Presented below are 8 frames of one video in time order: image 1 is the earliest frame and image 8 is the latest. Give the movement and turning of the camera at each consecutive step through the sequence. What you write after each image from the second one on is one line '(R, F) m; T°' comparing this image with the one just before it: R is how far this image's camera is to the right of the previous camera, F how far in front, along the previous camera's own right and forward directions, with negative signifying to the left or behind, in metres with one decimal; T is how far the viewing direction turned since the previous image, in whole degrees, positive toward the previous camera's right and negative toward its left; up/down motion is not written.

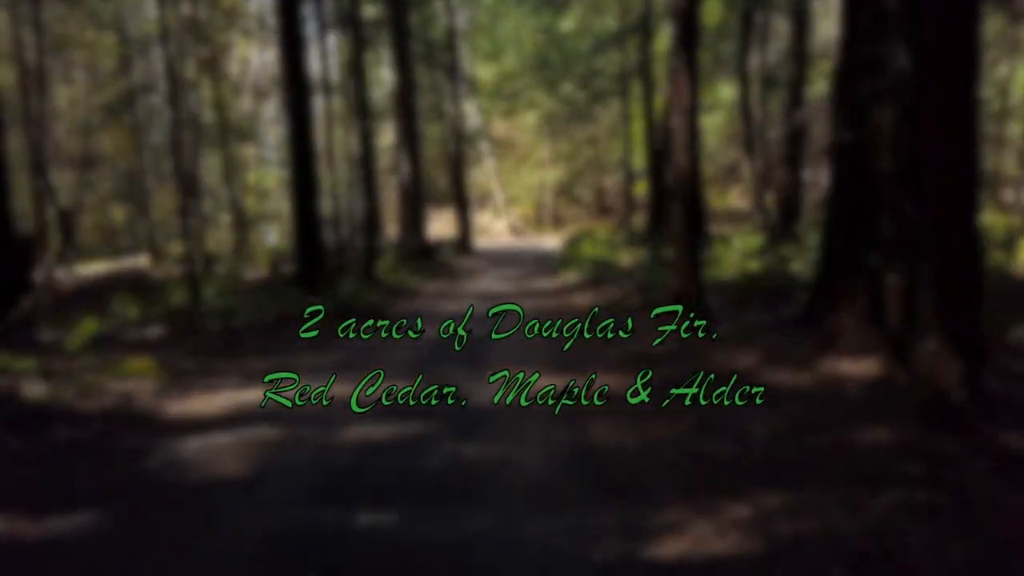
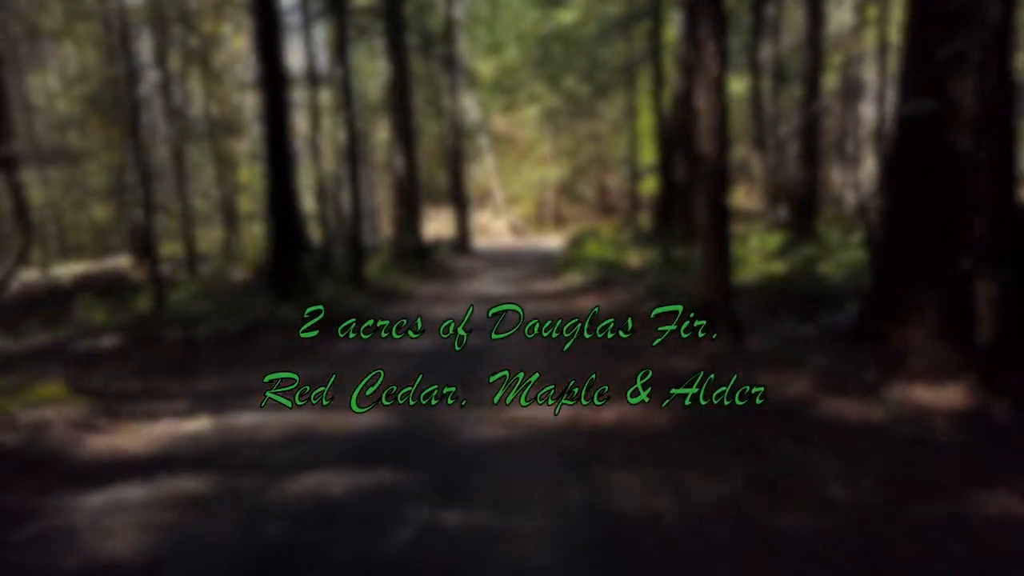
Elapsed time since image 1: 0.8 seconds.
(0.0, +1.6) m; 0°
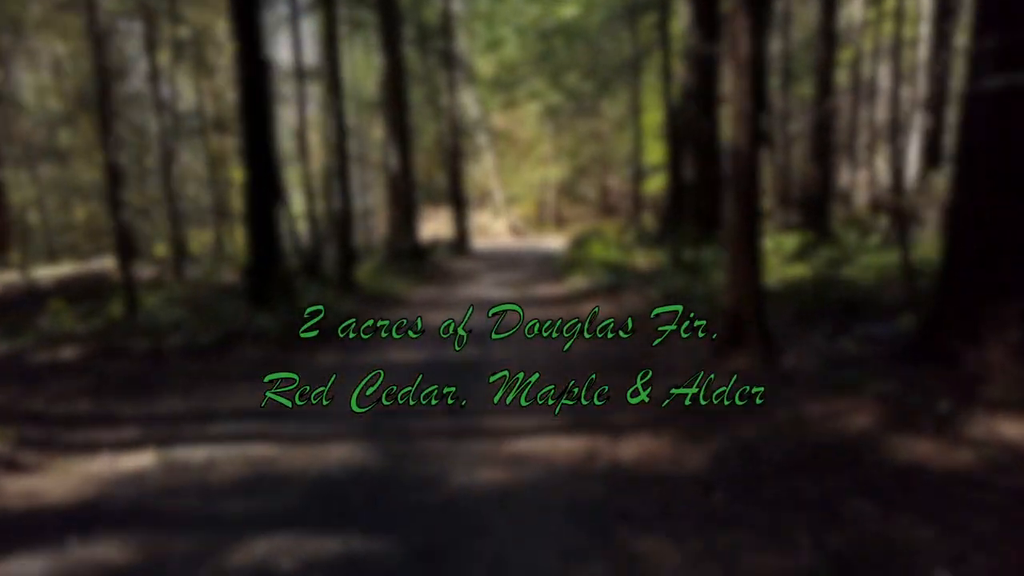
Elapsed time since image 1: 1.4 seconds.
(0.0, +1.2) m; 0°
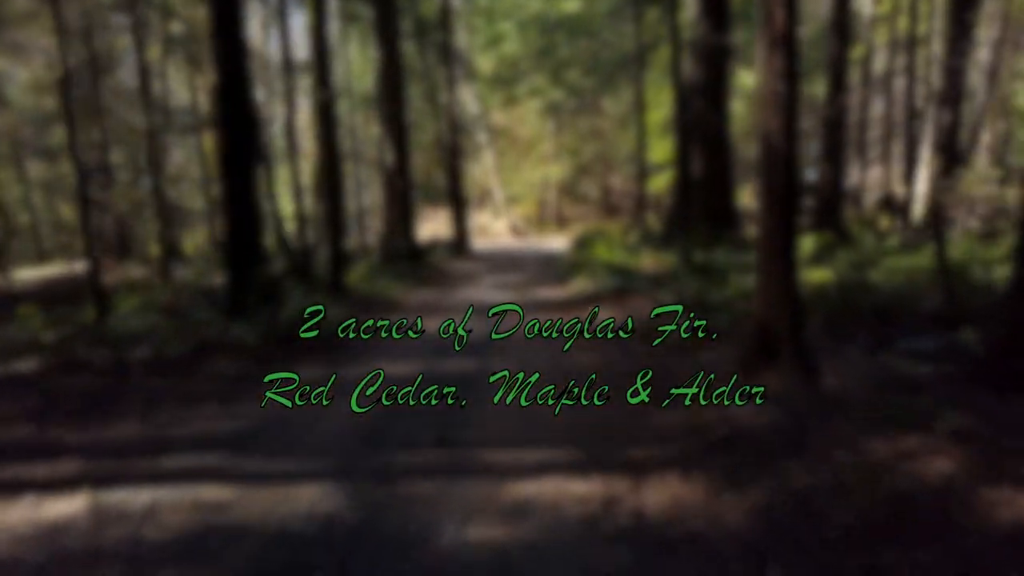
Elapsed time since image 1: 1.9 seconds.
(0.0, +1.0) m; 0°
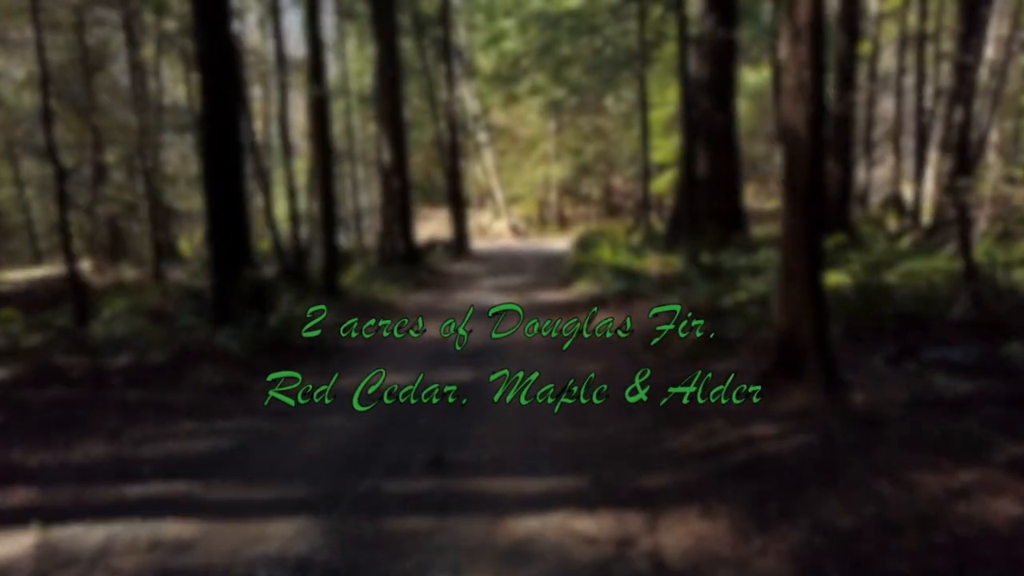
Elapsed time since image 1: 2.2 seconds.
(0.0, +0.6) m; 0°
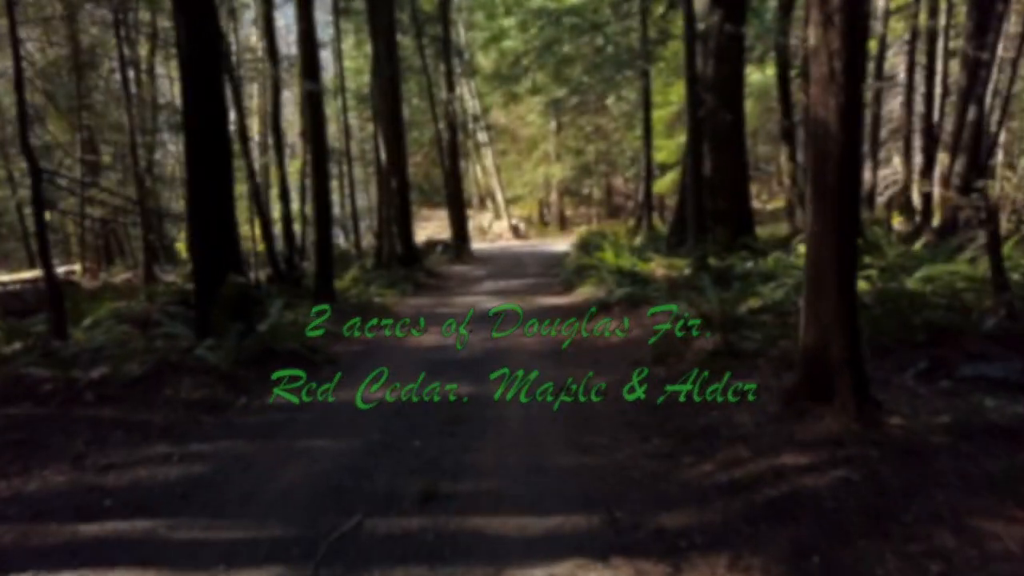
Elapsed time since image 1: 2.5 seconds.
(0.0, +0.6) m; 0°
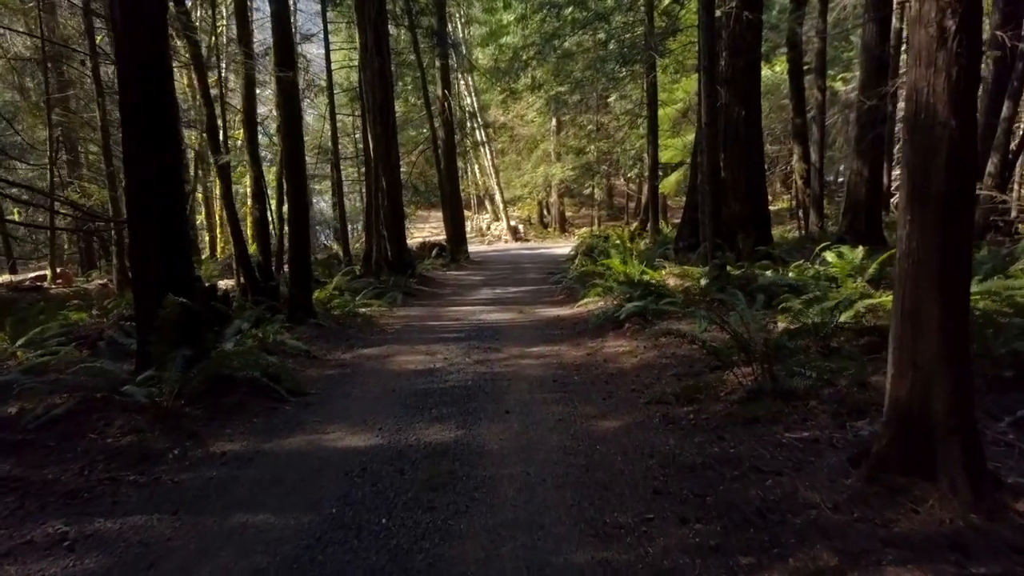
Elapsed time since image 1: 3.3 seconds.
(0.0, +1.6) m; 0°
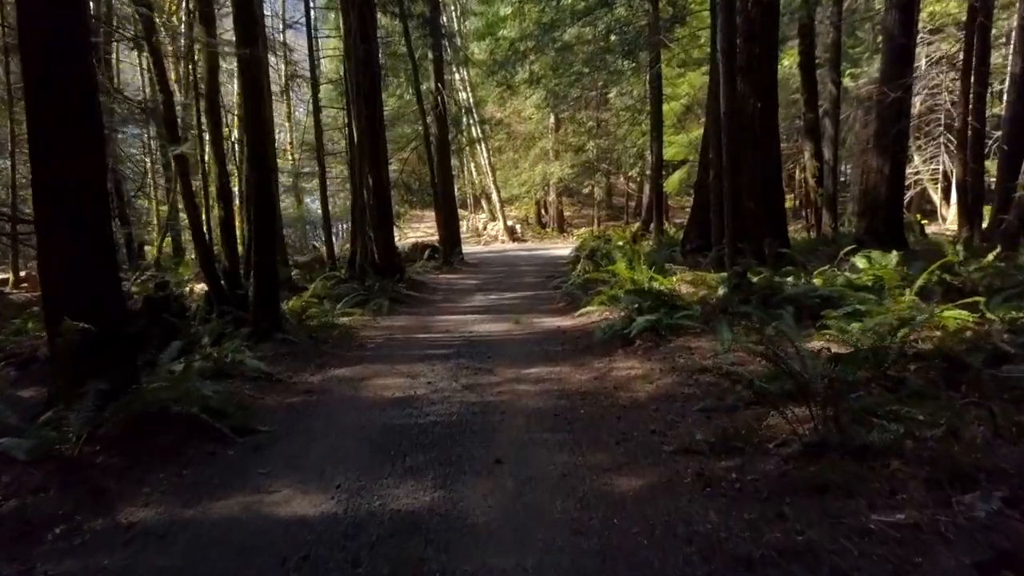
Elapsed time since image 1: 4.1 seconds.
(0.0, +1.6) m; 0°
